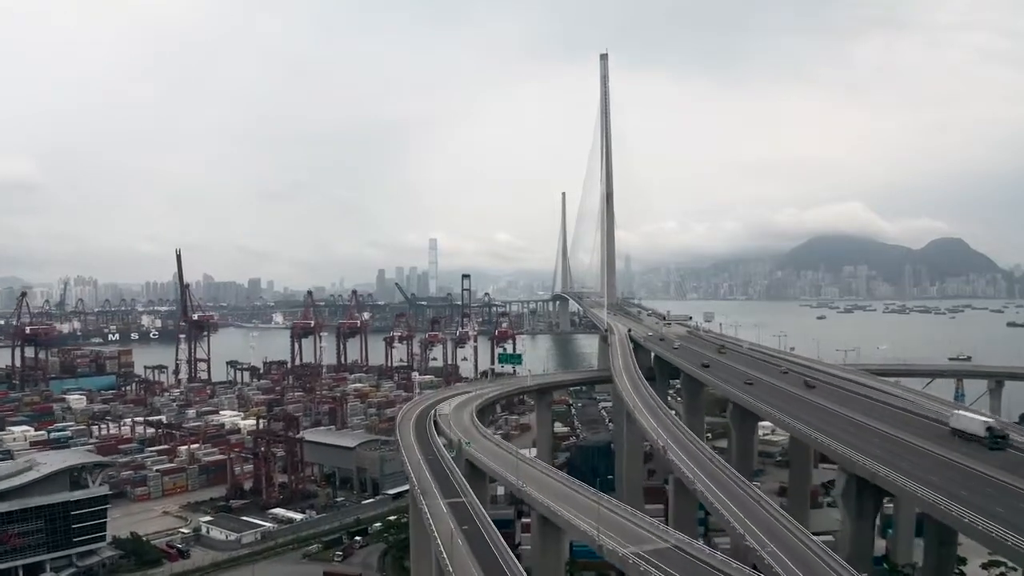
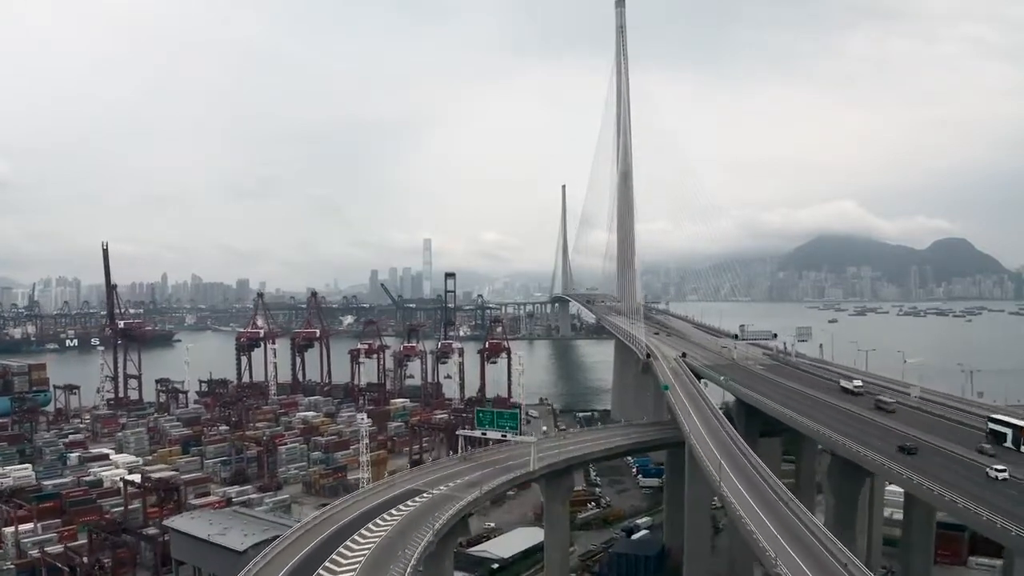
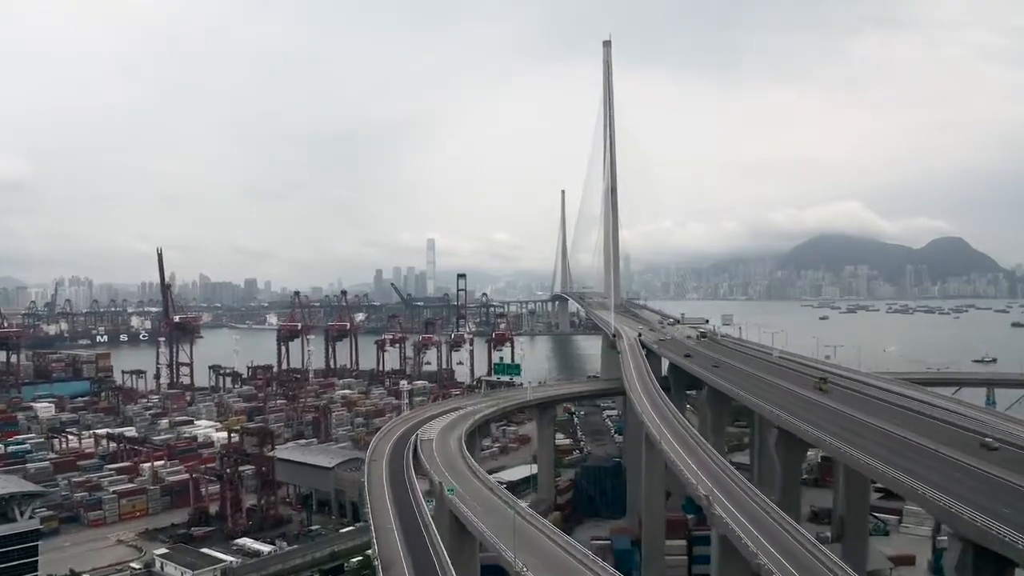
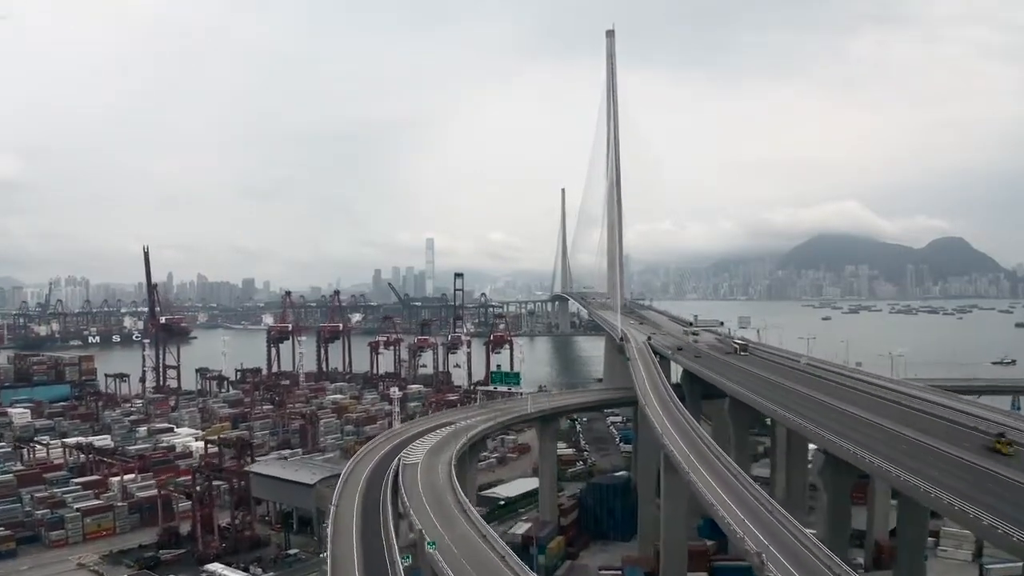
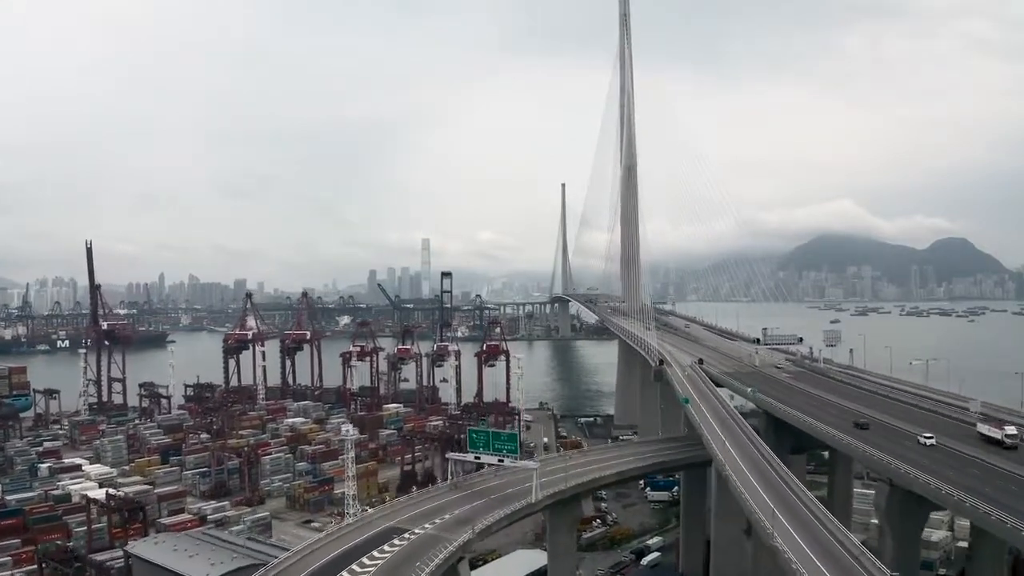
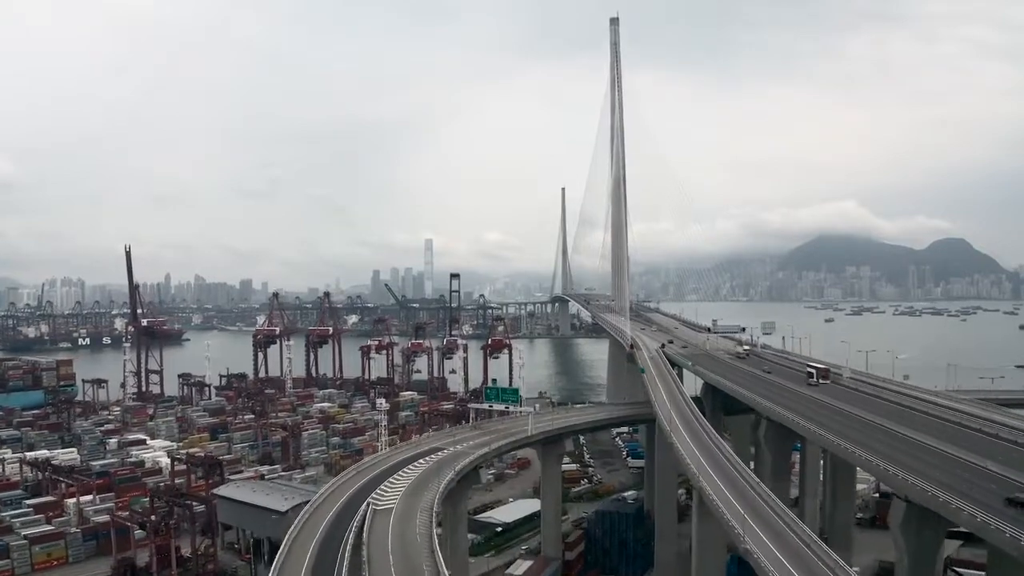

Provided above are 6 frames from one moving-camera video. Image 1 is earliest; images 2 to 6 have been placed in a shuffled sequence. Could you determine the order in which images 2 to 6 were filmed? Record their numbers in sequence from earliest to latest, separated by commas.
3, 4, 6, 2, 5
